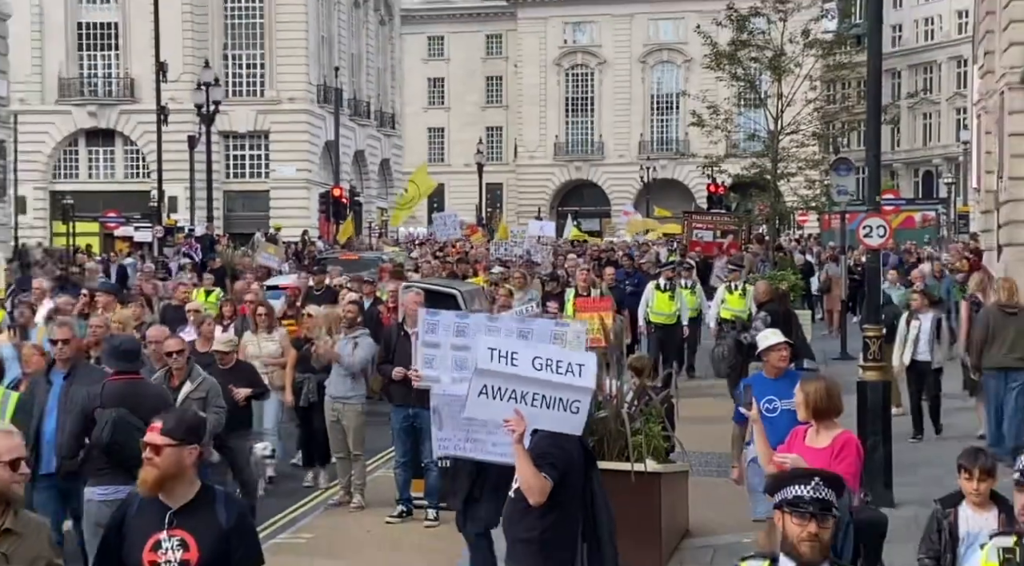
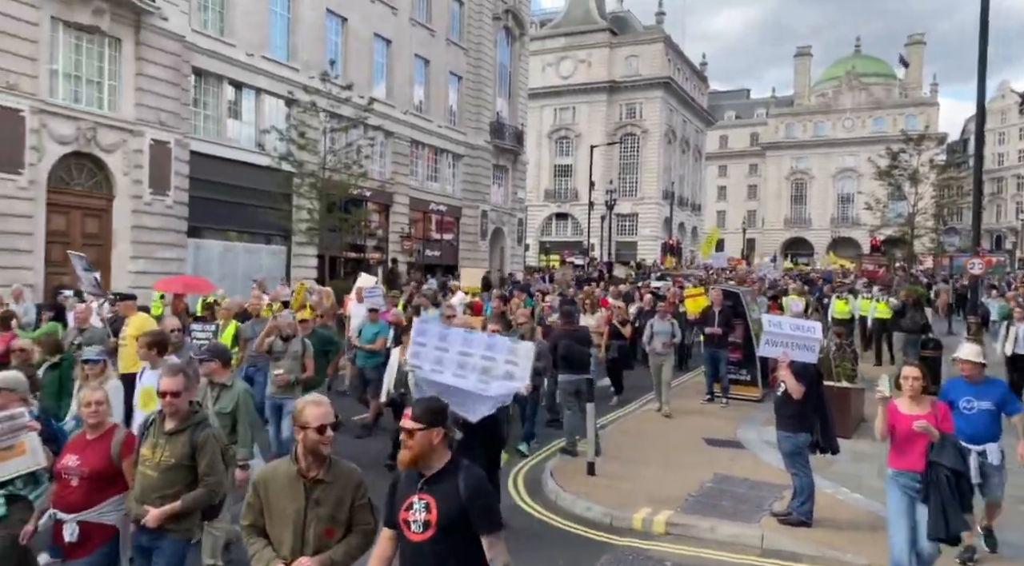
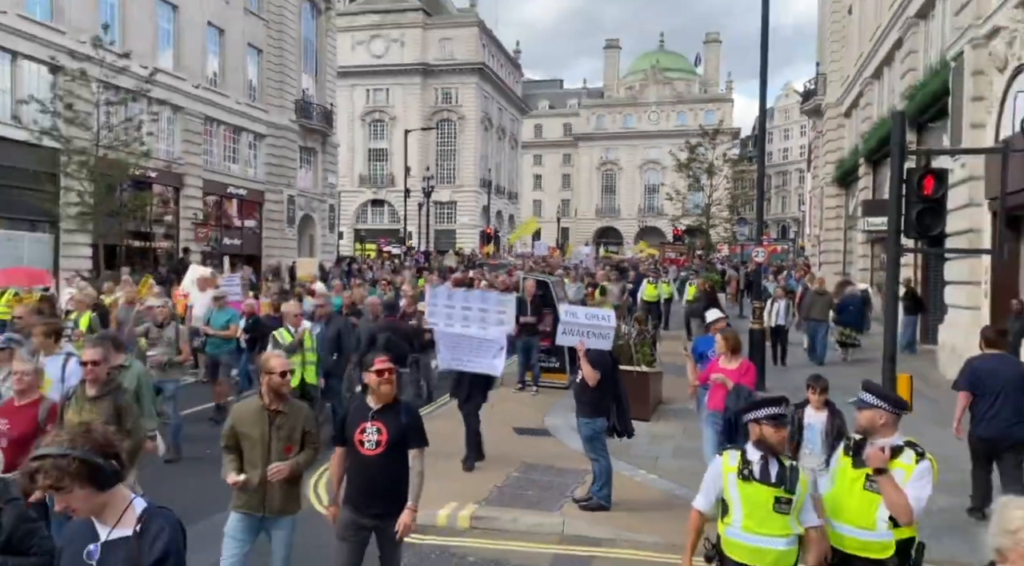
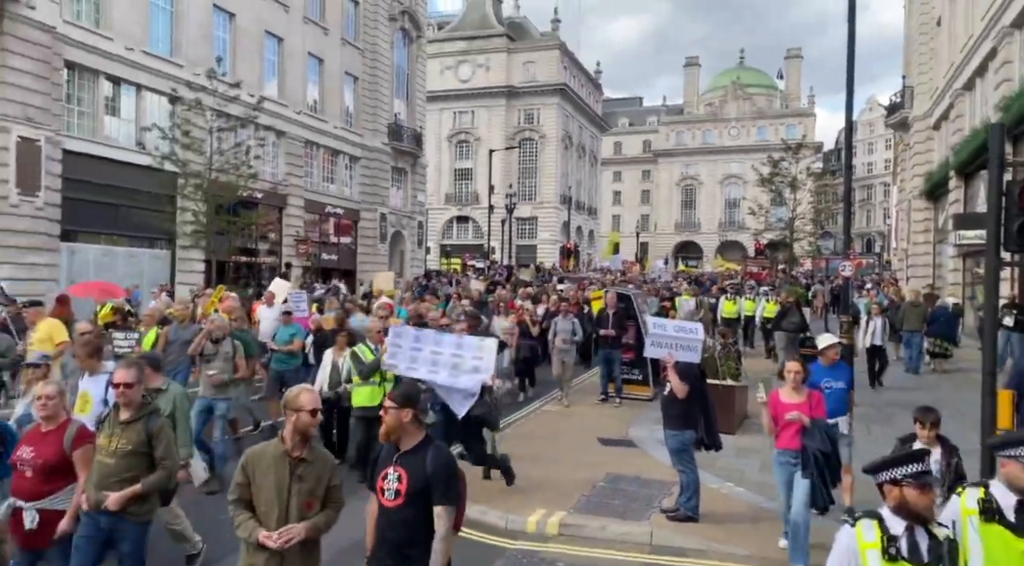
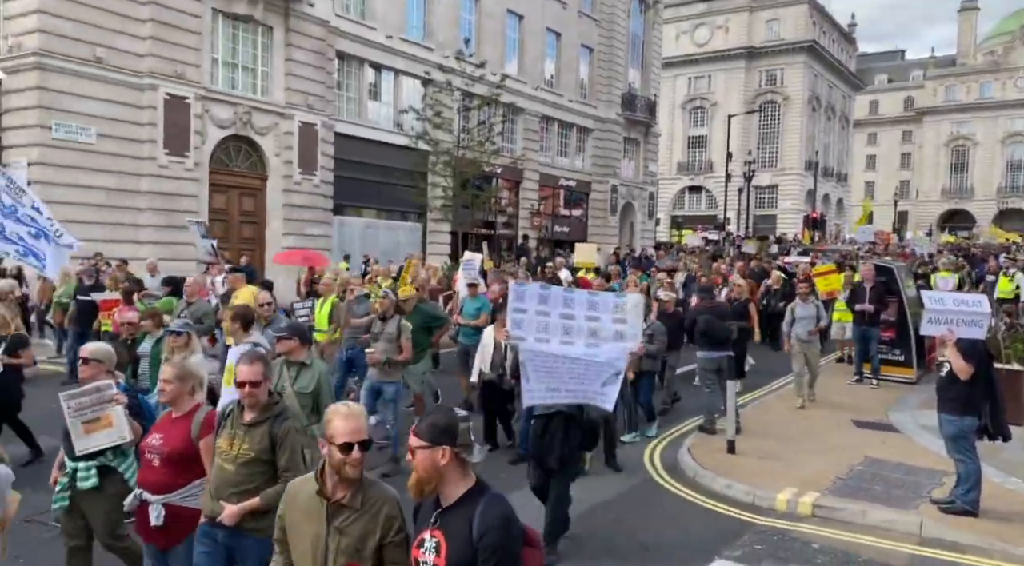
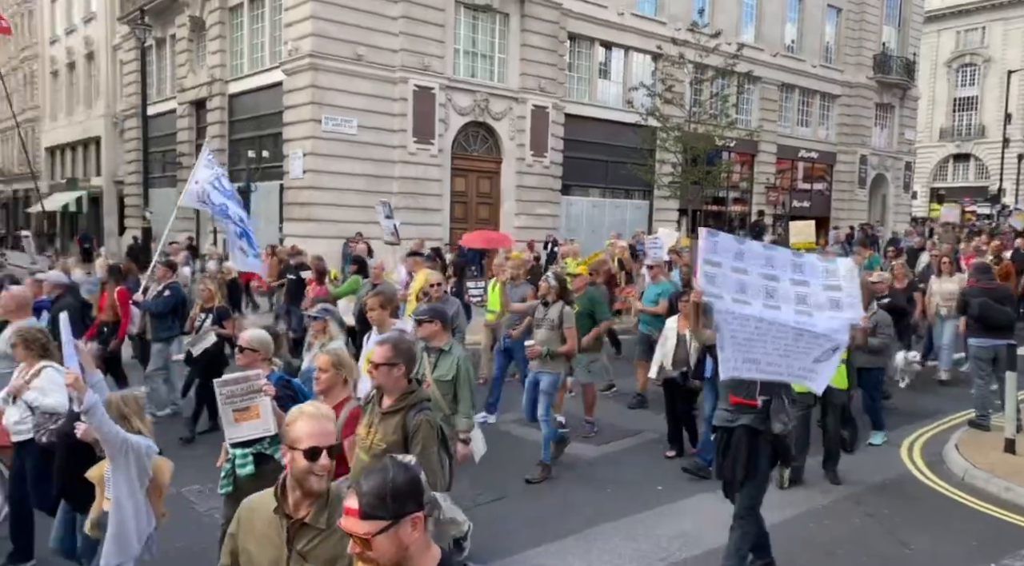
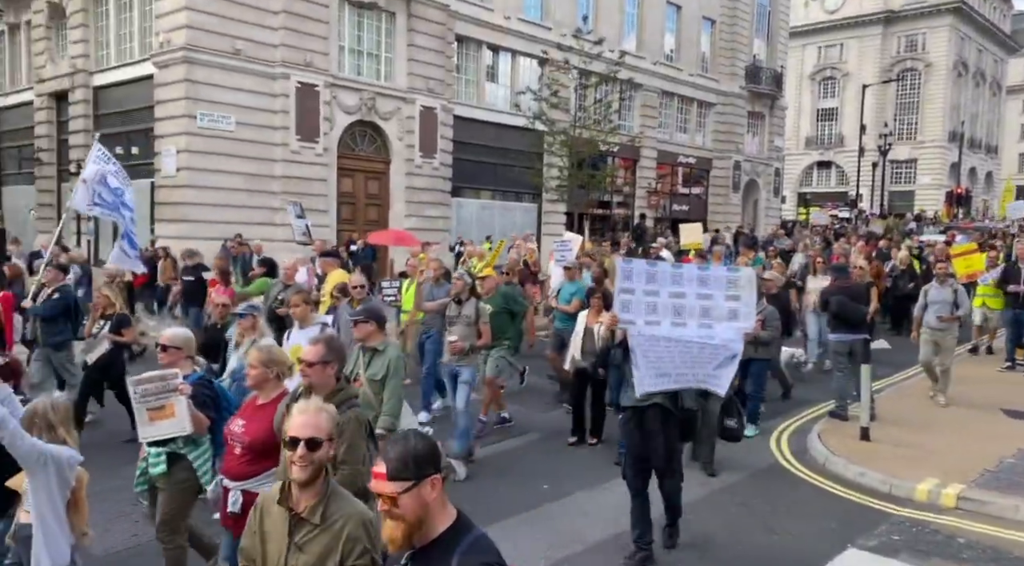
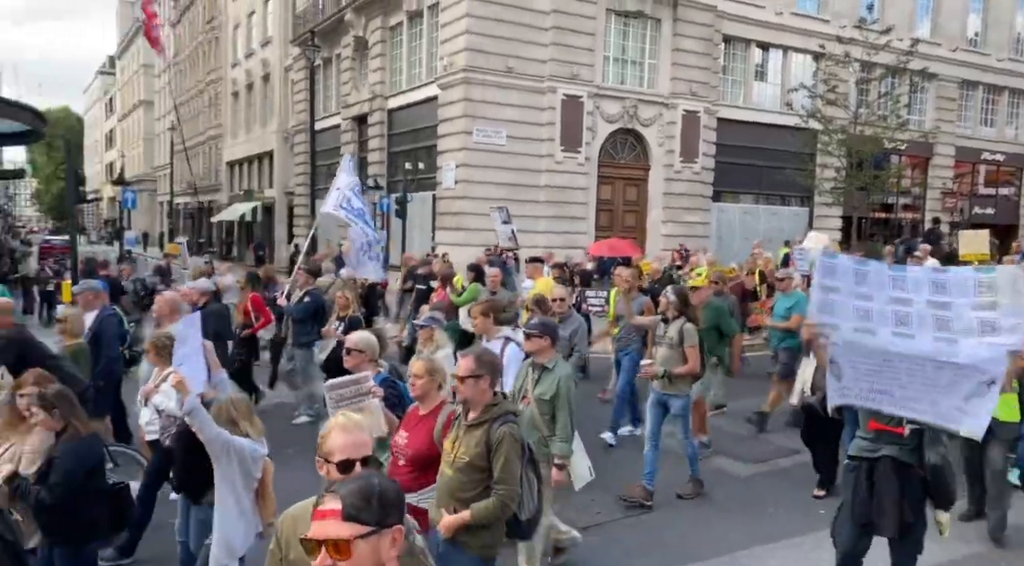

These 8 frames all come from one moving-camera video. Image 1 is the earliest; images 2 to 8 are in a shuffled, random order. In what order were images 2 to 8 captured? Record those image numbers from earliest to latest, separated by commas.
3, 4, 2, 5, 7, 6, 8
